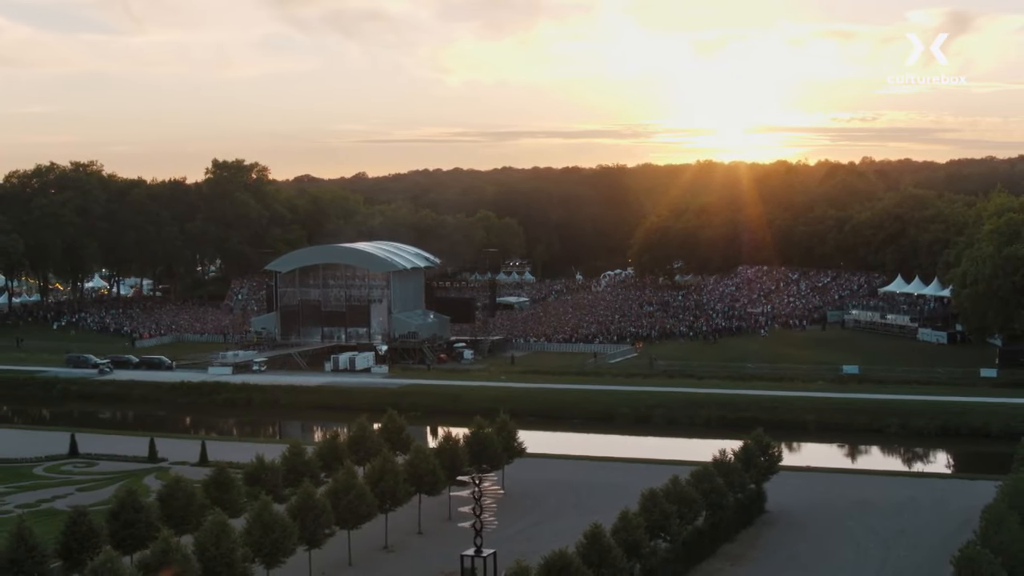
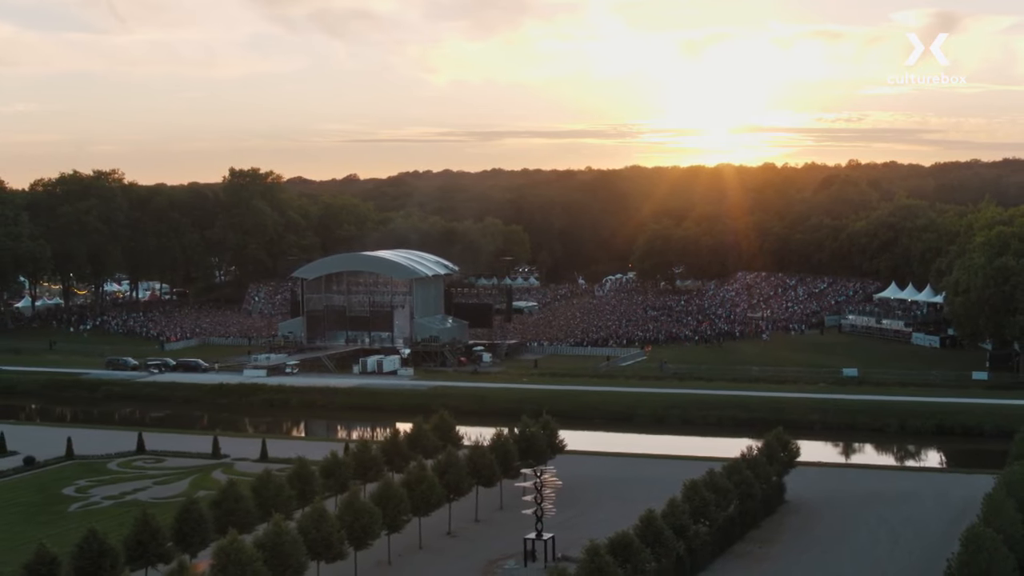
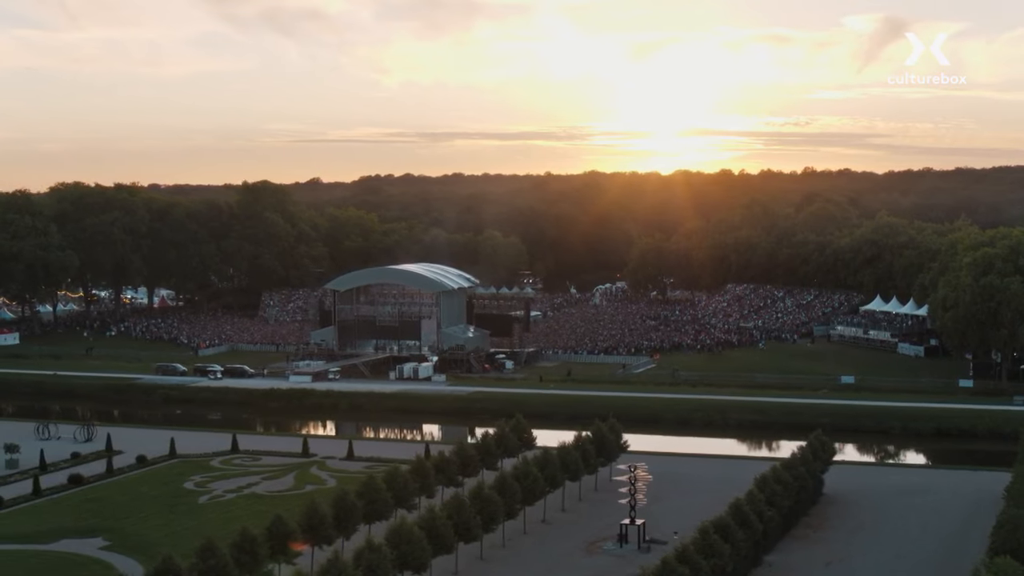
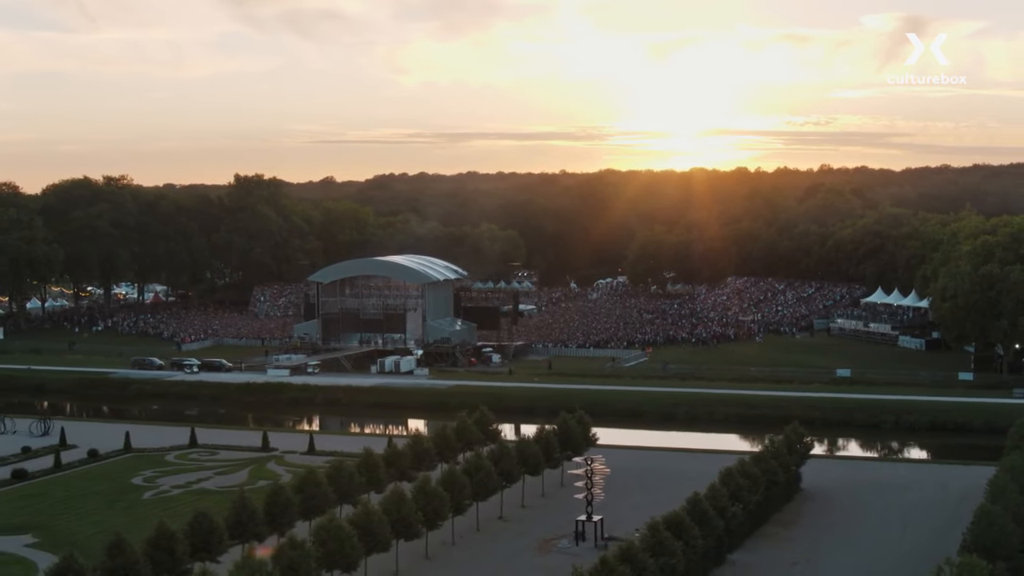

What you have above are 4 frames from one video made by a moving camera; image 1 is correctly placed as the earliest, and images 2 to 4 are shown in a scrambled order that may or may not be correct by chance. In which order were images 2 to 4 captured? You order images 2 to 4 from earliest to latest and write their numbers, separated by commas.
2, 4, 3
